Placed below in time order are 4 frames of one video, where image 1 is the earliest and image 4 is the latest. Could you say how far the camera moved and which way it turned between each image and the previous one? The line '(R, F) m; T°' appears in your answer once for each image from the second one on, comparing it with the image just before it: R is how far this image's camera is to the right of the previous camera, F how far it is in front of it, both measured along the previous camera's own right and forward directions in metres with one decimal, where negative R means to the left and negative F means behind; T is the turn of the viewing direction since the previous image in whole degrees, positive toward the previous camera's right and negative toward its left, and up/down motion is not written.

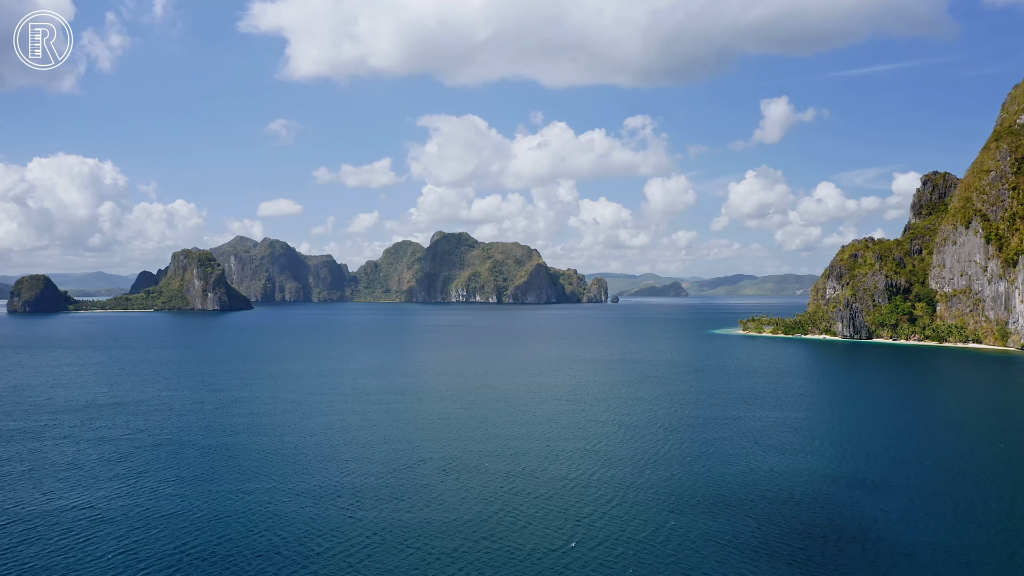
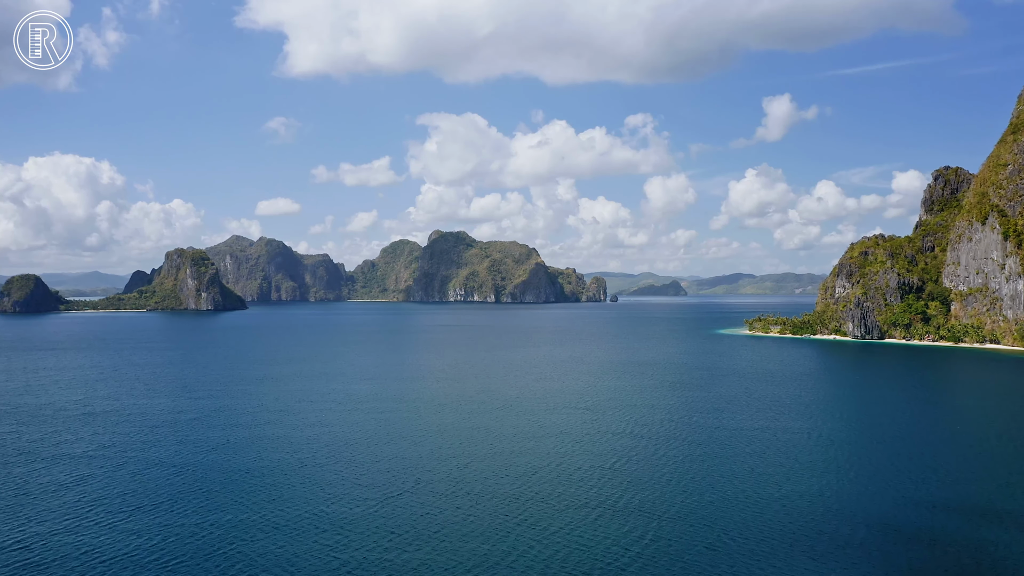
(-0.6, +4.9) m; 0°
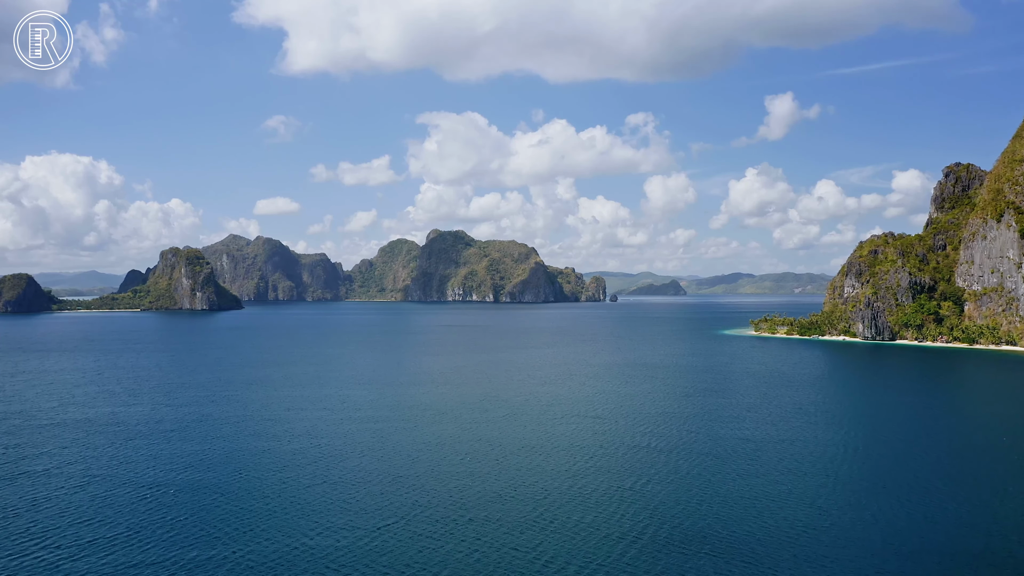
(-0.5, +4.2) m; 0°
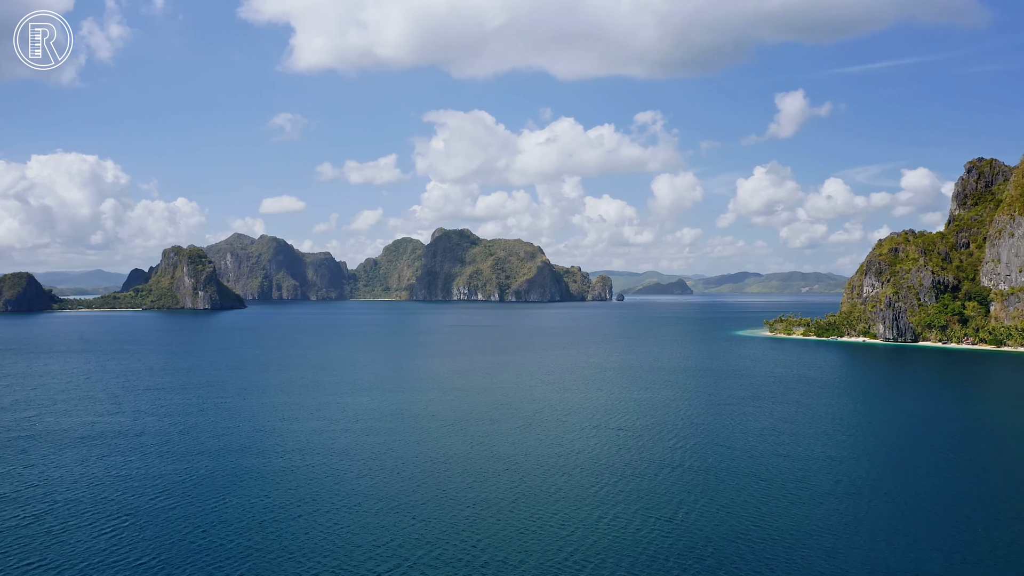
(-0.6, +4.6) m; -1°
